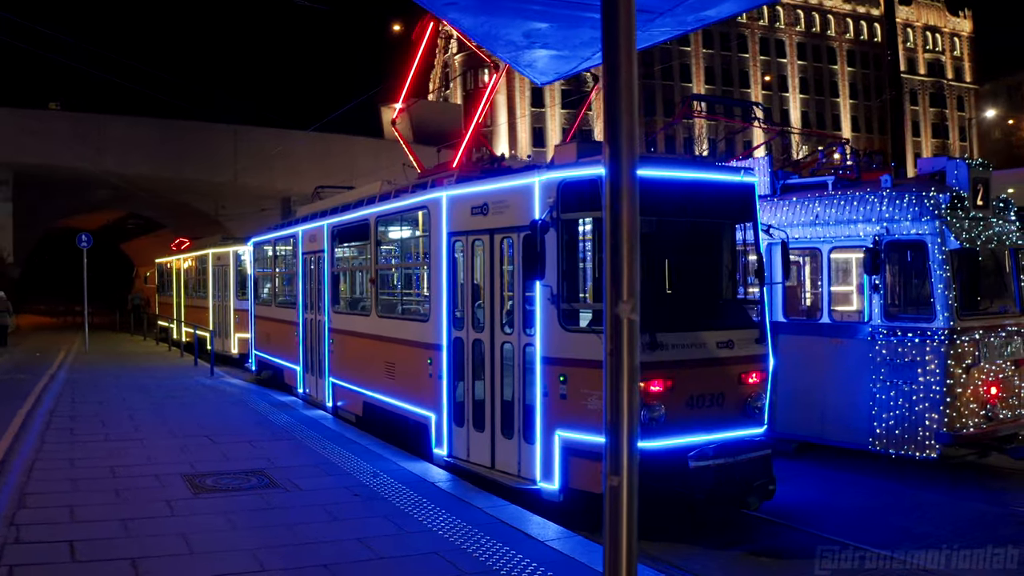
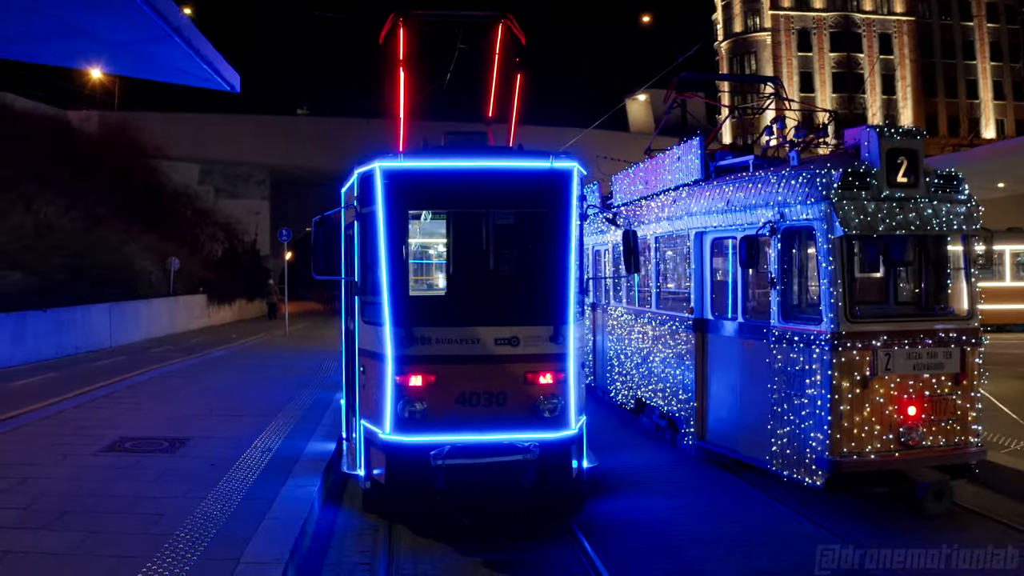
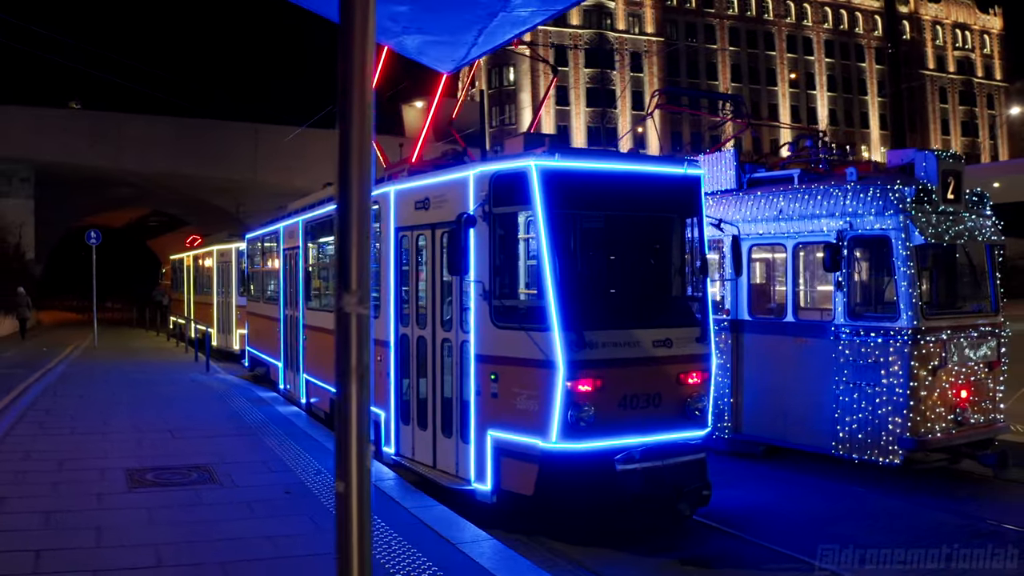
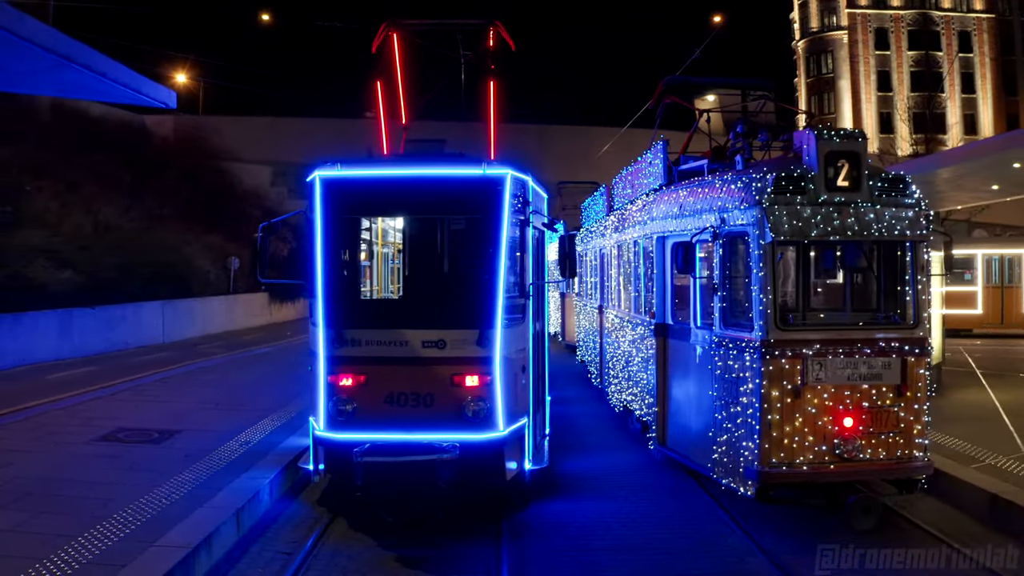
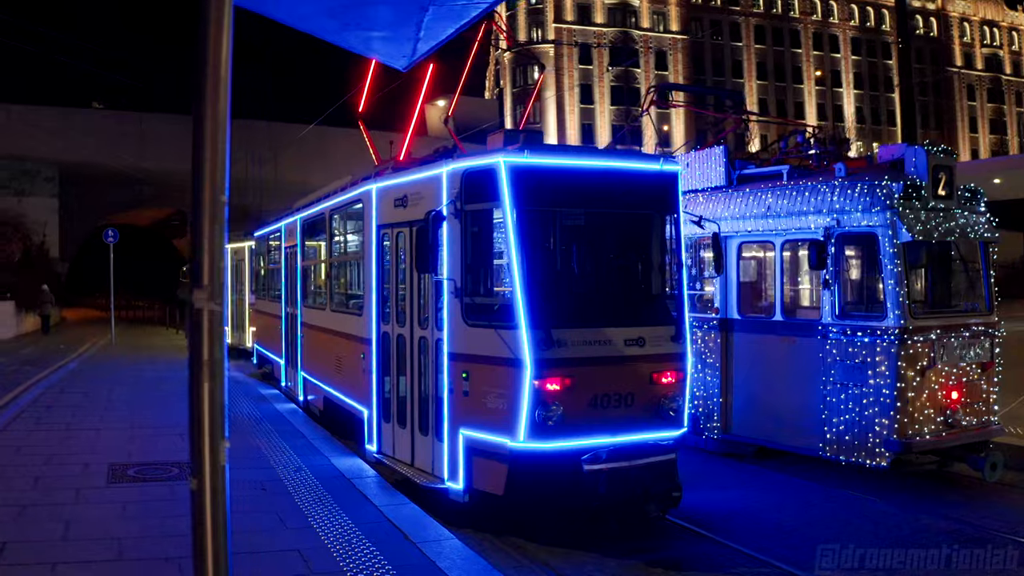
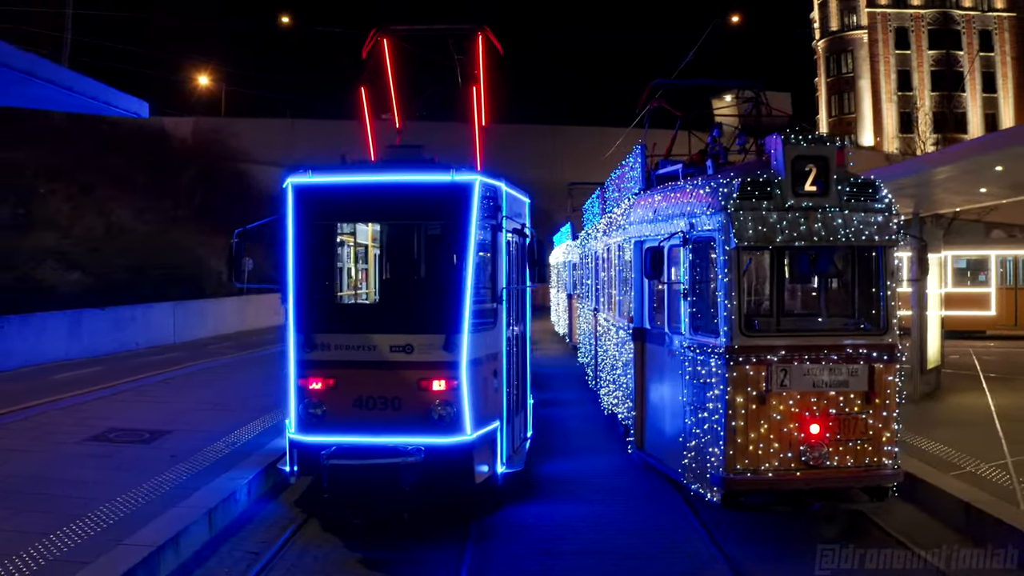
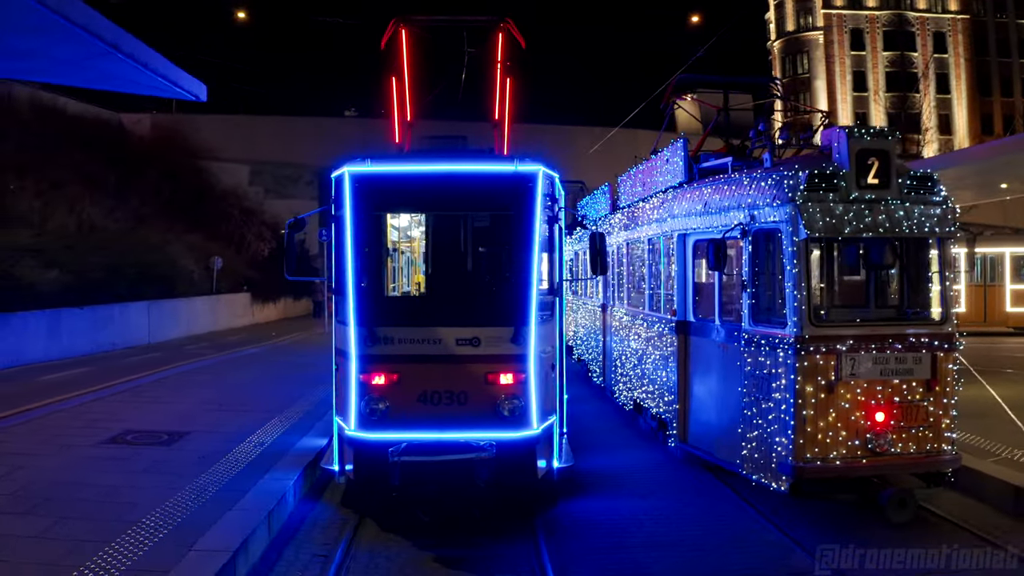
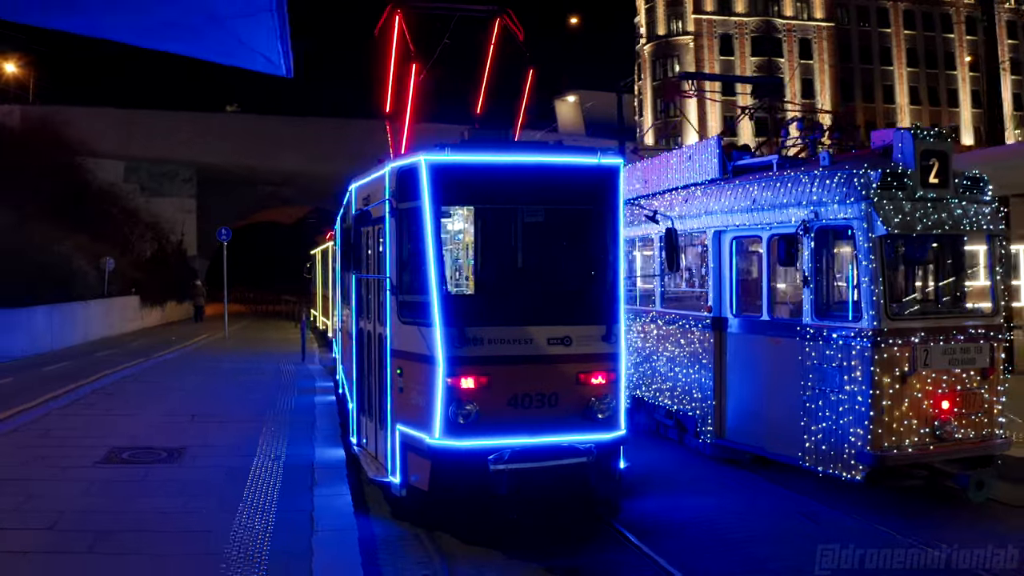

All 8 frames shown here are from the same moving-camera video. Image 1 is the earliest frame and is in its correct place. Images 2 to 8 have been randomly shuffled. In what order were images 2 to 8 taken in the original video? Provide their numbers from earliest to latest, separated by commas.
3, 5, 8, 2, 7, 4, 6
